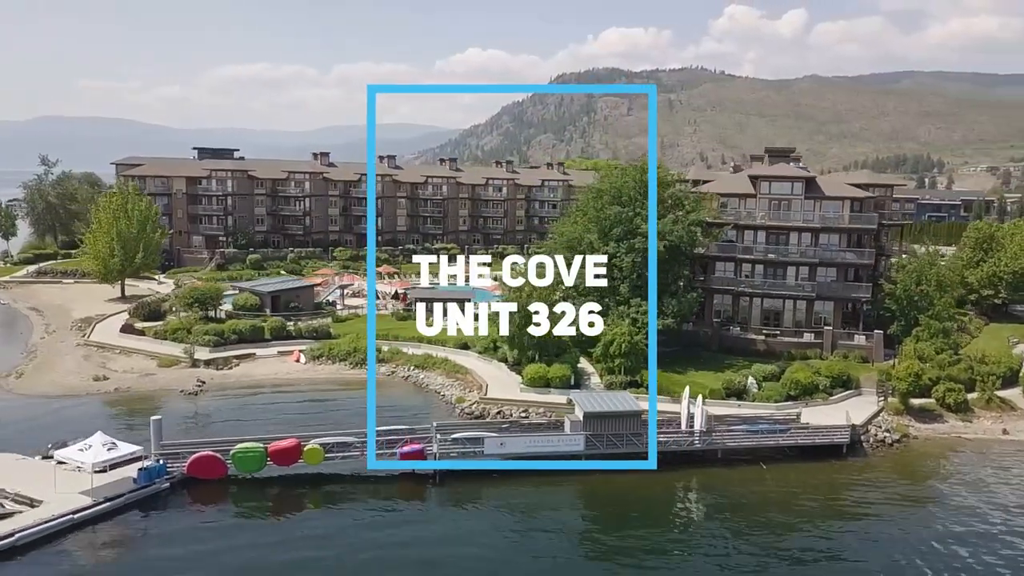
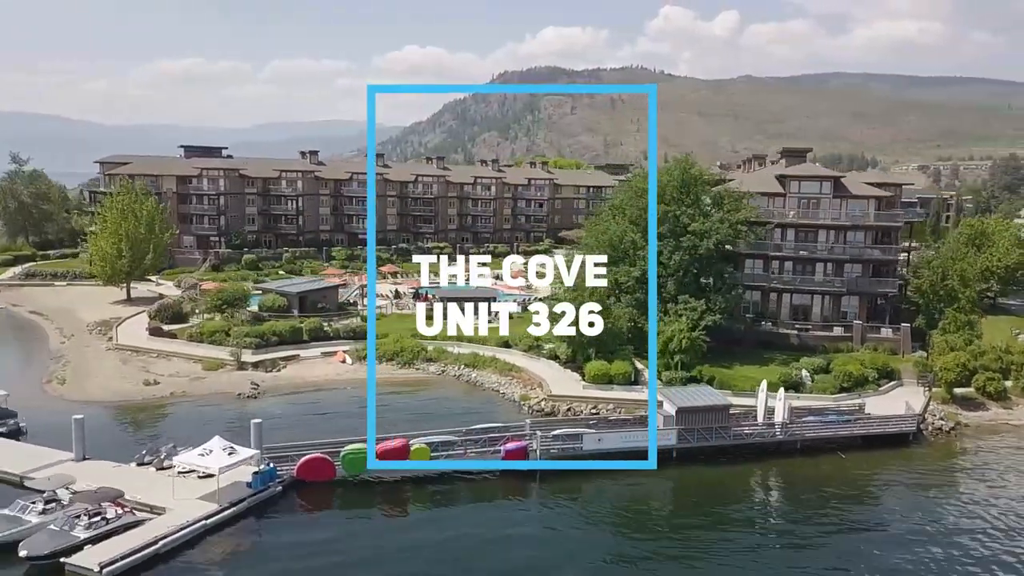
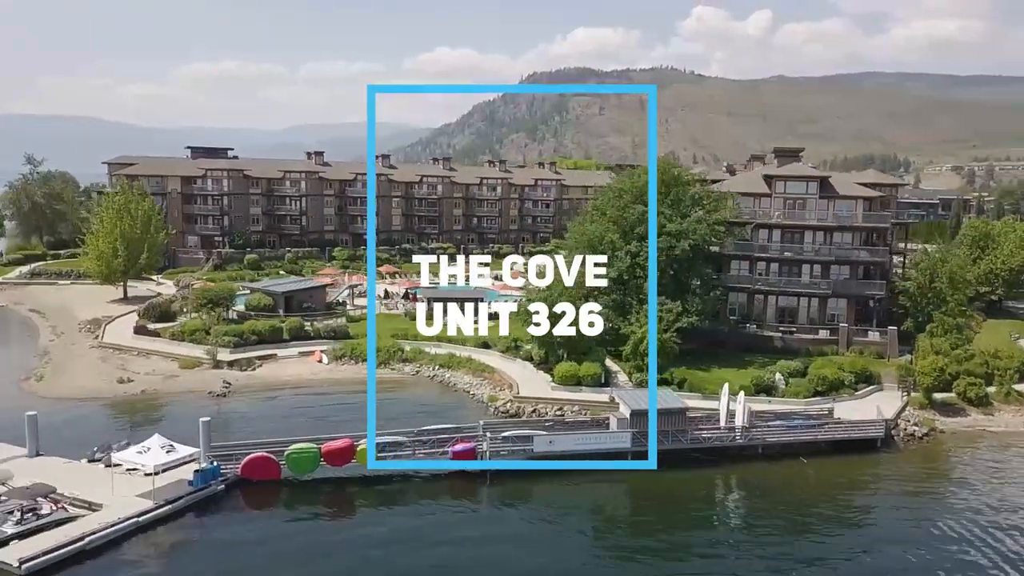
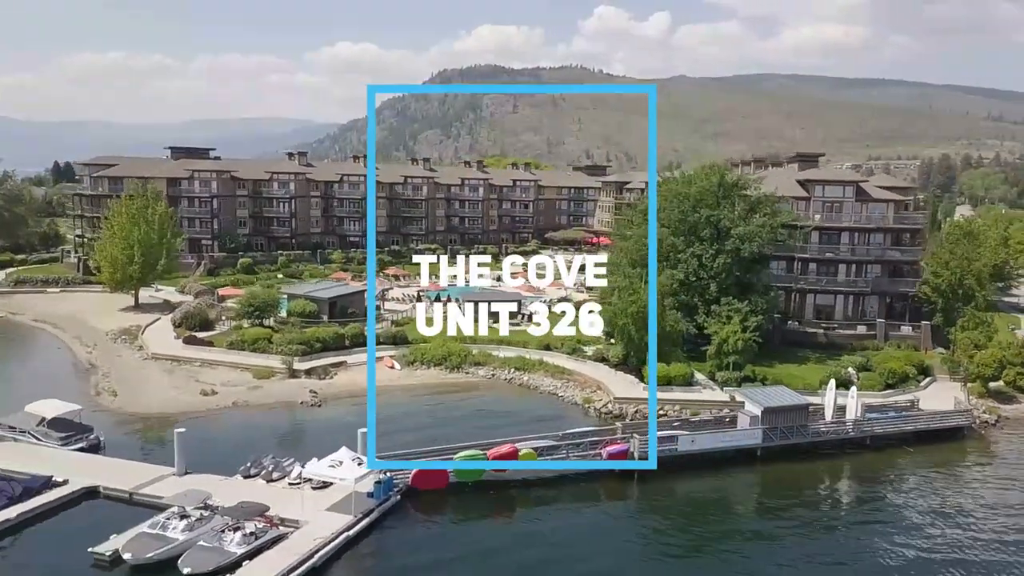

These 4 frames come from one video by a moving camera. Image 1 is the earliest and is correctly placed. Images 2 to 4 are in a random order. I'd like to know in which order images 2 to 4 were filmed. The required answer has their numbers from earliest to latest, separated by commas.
3, 2, 4
